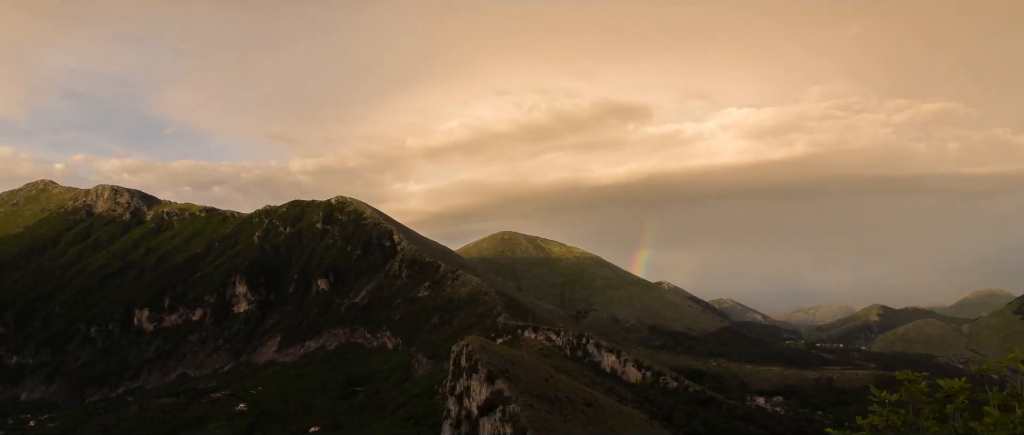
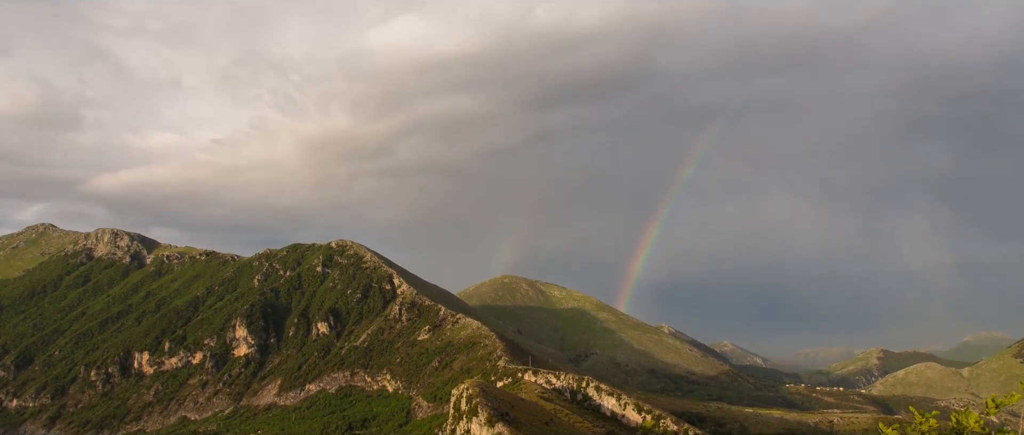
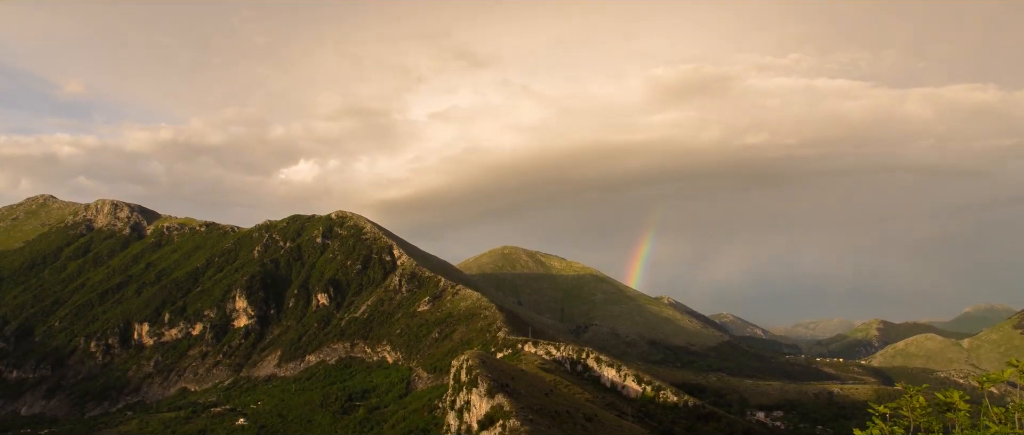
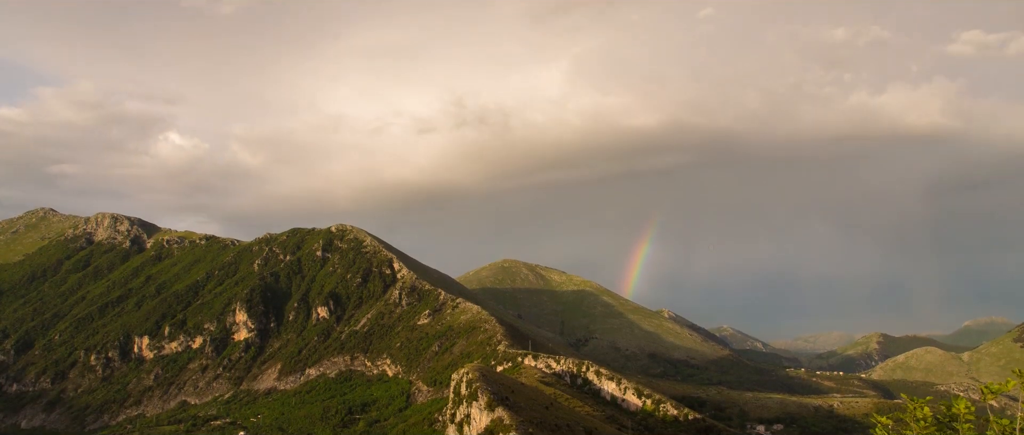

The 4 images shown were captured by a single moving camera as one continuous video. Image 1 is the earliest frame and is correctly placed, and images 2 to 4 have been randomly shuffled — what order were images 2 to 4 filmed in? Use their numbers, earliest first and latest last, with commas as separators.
3, 4, 2
